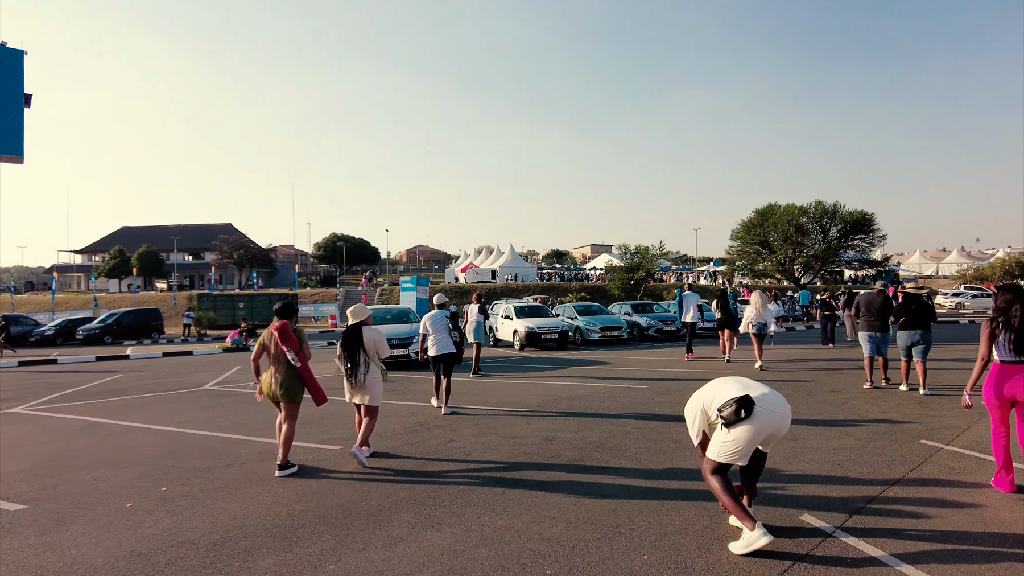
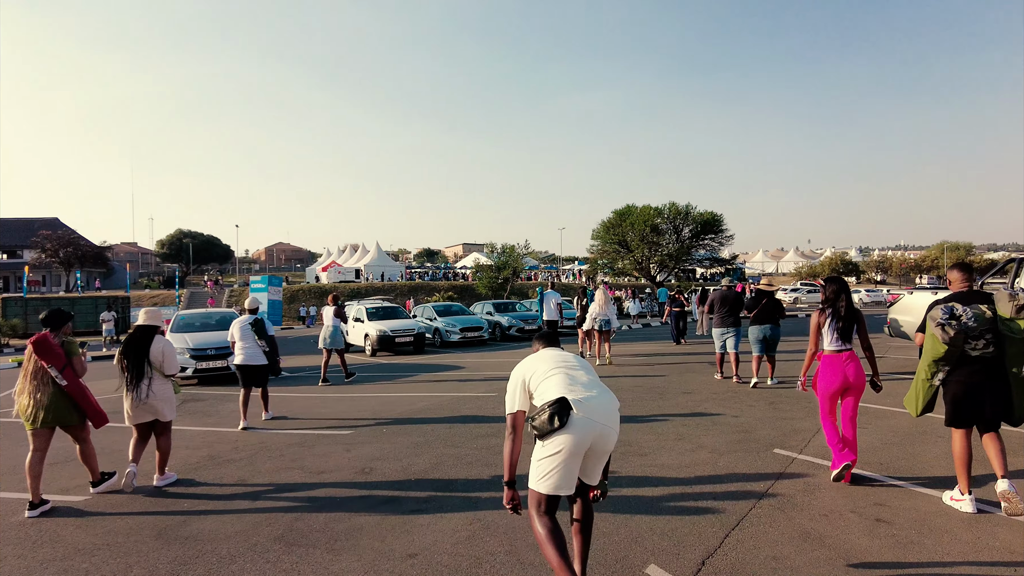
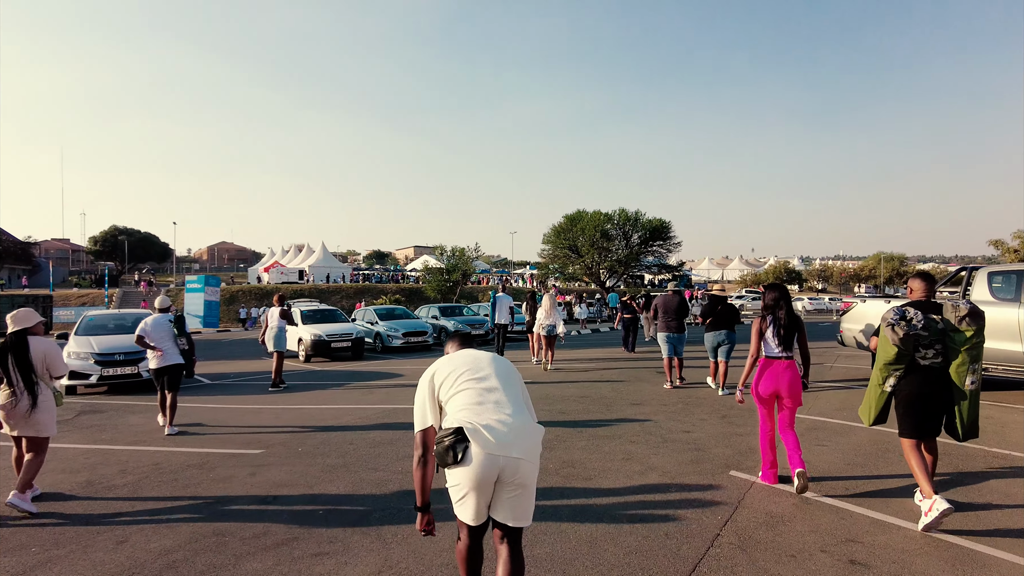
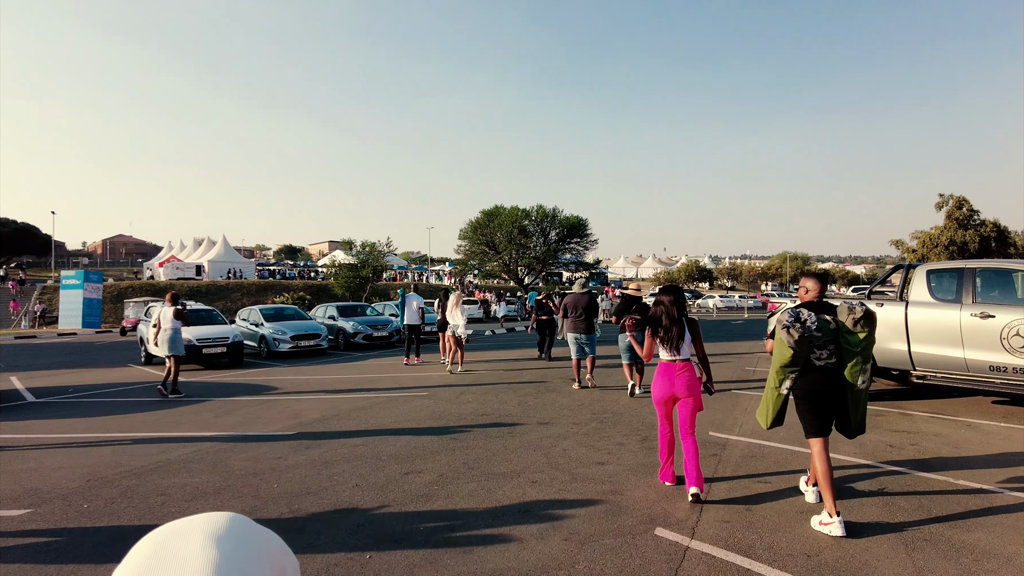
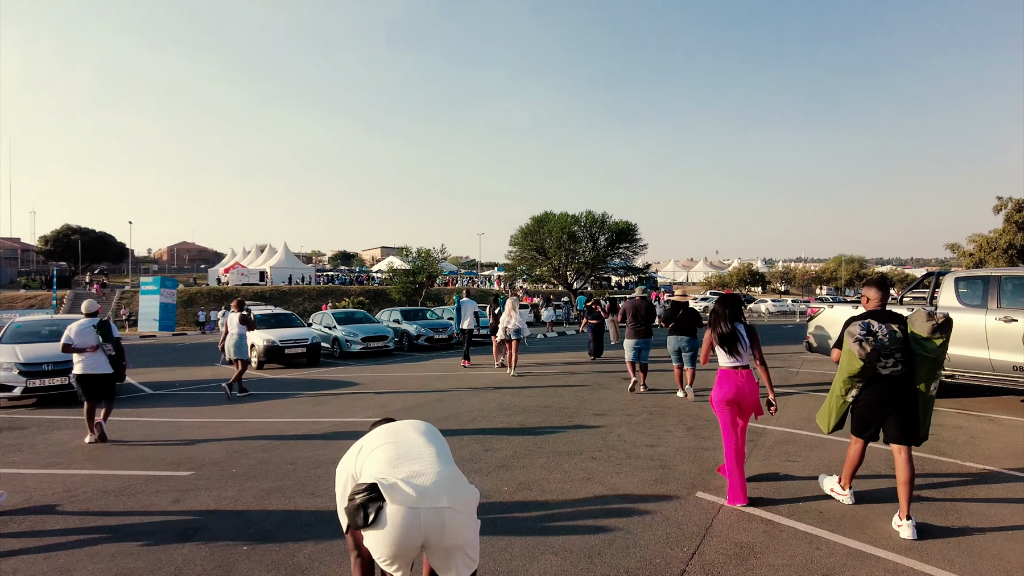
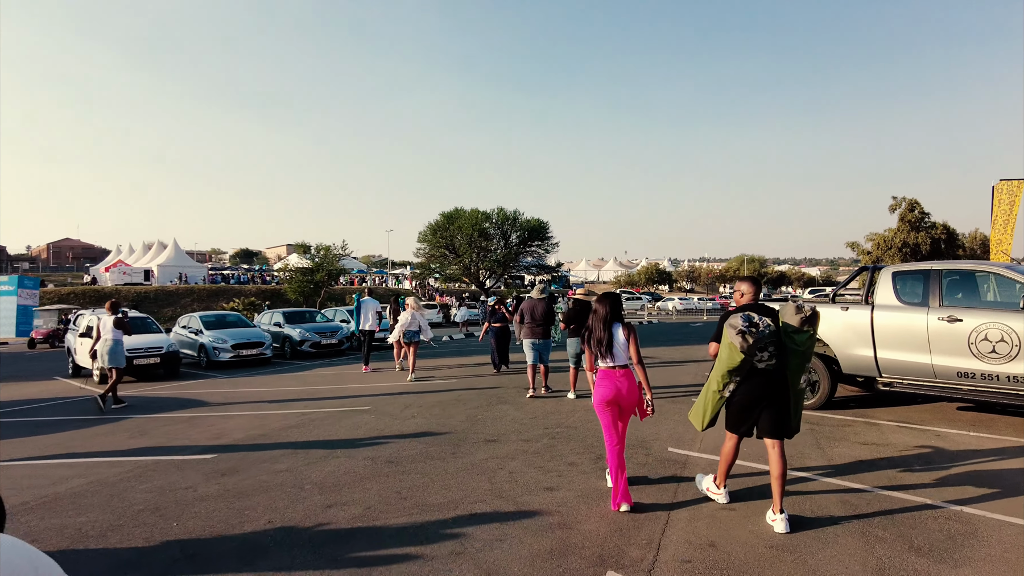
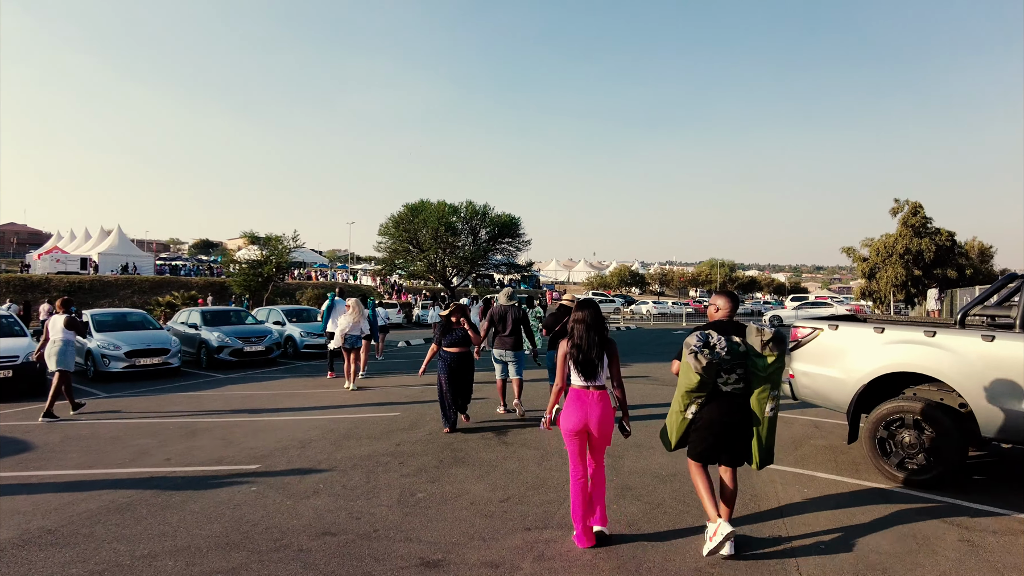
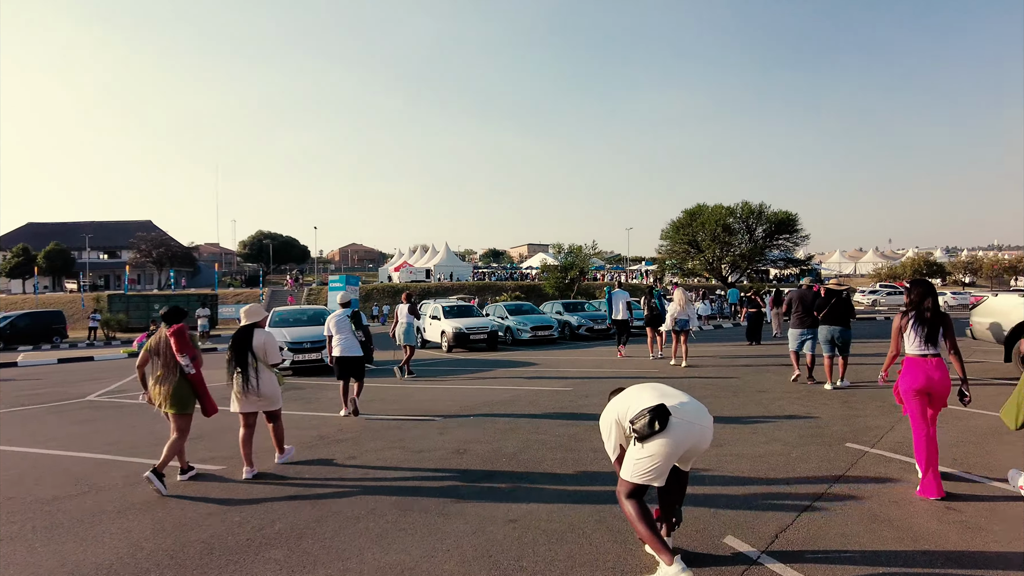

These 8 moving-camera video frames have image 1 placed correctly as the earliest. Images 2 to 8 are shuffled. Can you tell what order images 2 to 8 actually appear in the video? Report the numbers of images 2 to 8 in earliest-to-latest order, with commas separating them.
8, 2, 3, 5, 4, 6, 7
